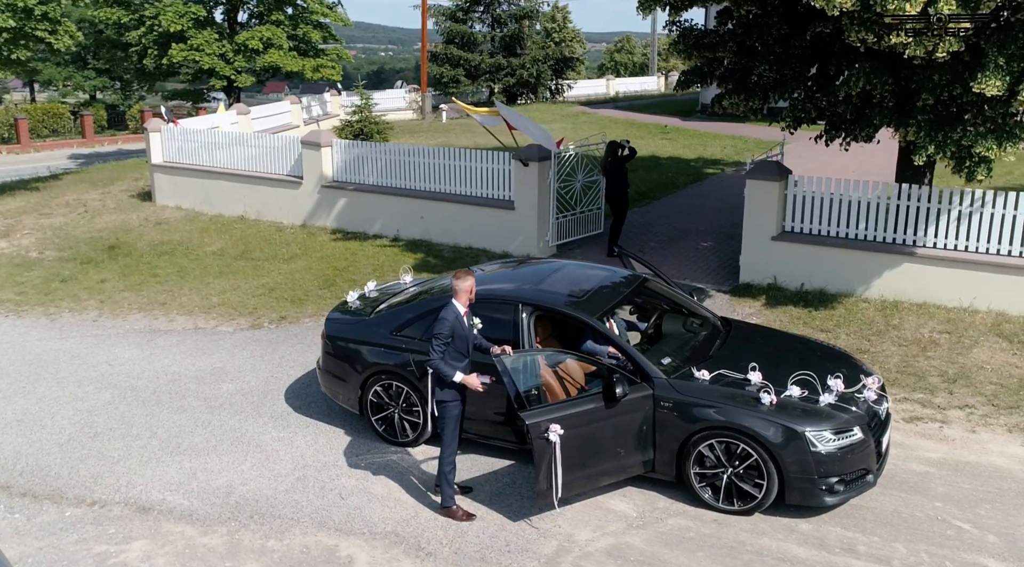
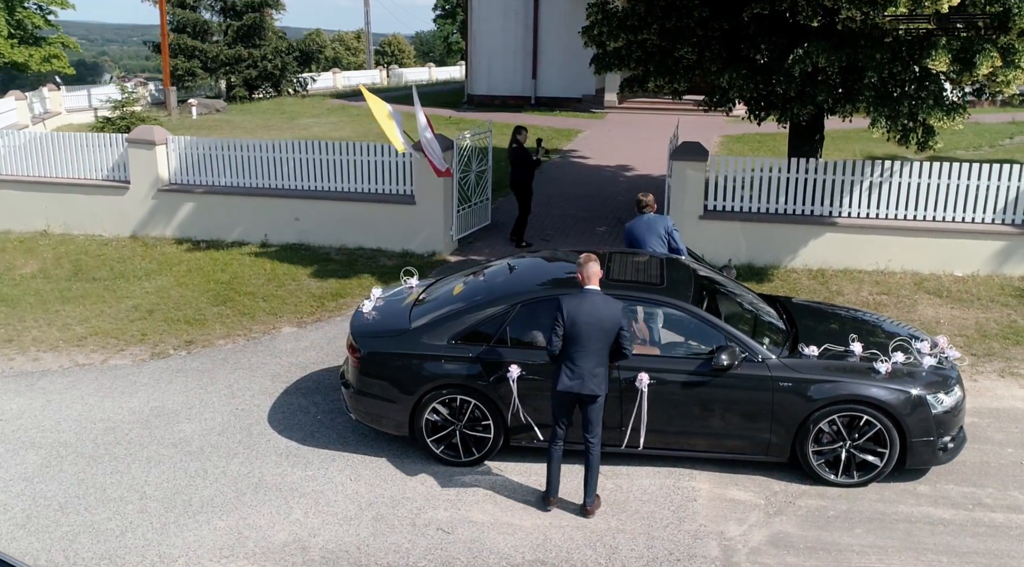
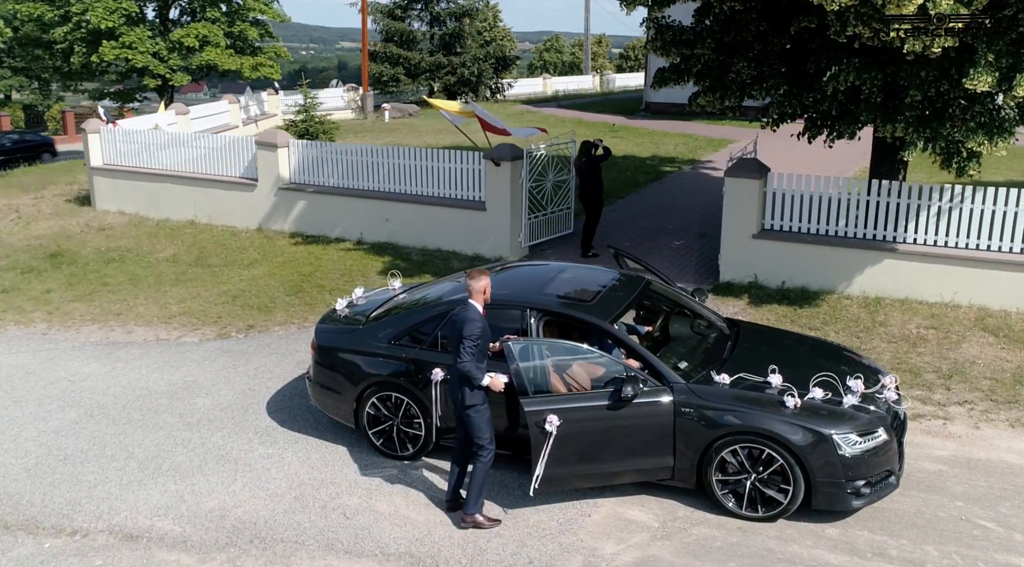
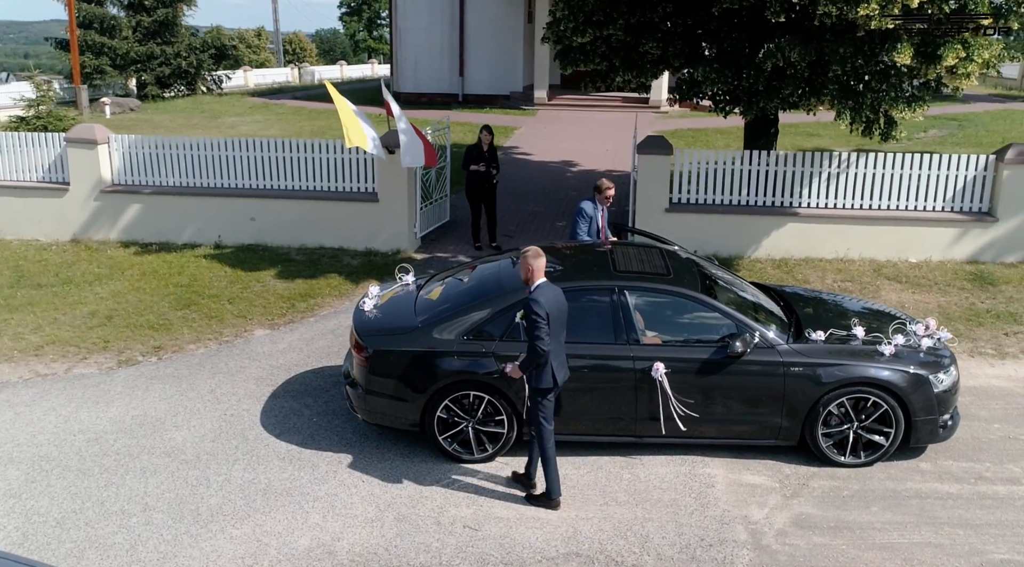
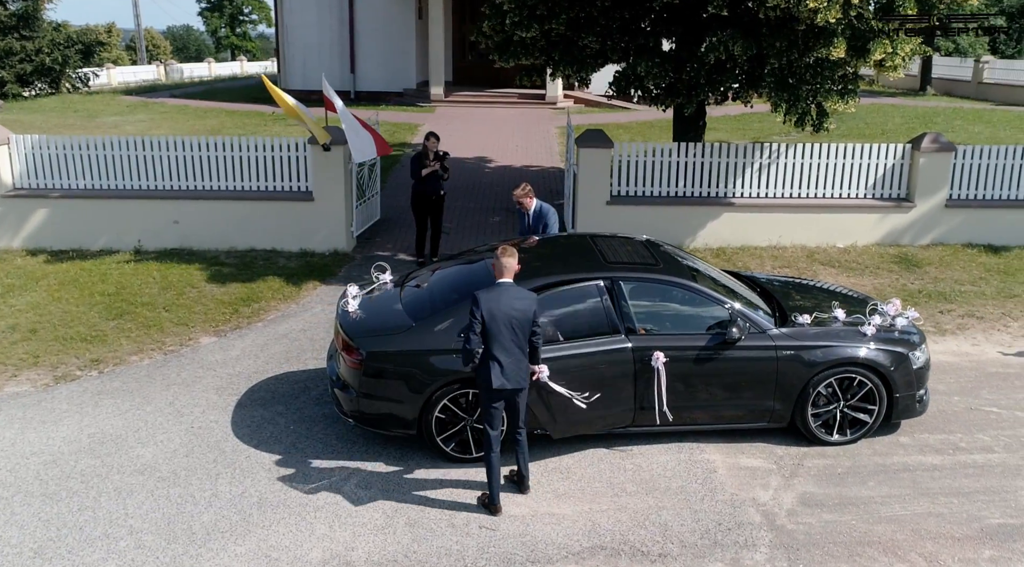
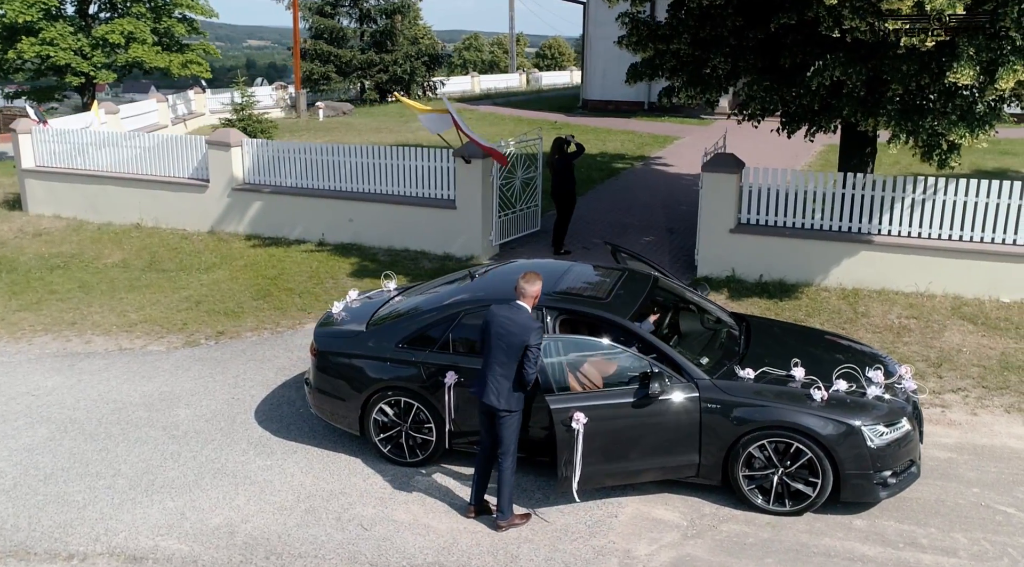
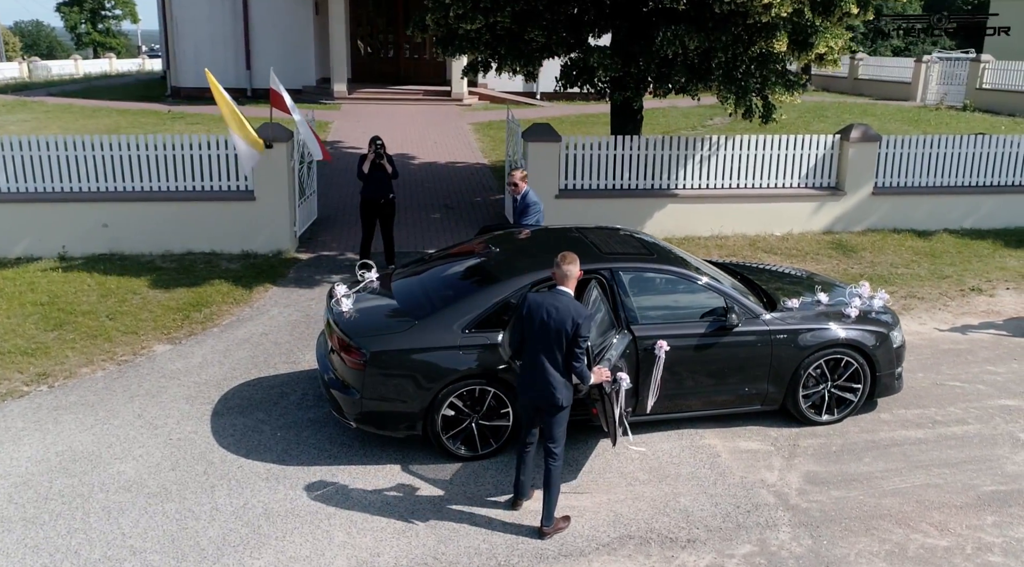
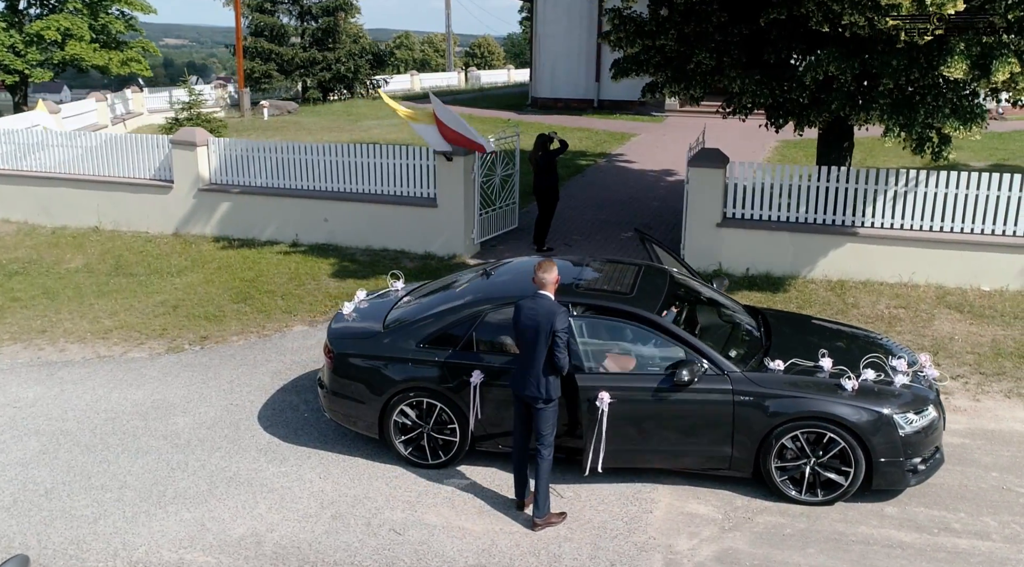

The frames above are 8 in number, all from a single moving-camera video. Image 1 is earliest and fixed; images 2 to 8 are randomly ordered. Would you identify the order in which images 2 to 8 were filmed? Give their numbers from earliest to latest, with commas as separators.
3, 6, 8, 2, 4, 5, 7
